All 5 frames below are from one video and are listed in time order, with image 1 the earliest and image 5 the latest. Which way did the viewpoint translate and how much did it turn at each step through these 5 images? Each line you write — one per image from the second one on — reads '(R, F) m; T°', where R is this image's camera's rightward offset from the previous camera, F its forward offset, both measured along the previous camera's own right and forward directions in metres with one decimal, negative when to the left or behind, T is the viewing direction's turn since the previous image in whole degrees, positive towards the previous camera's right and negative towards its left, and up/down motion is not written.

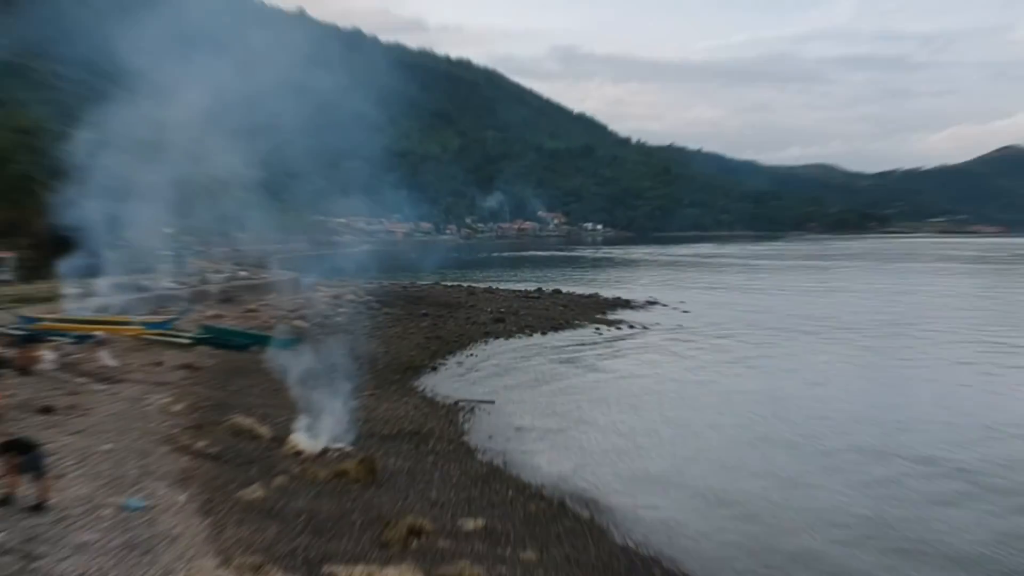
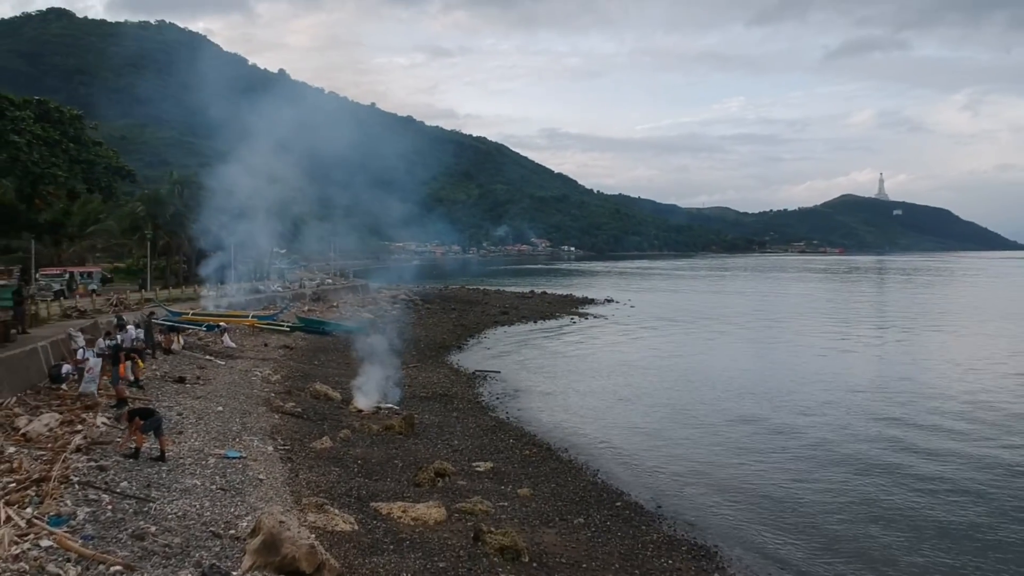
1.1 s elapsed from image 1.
(-0.1, -5.9) m; 0°
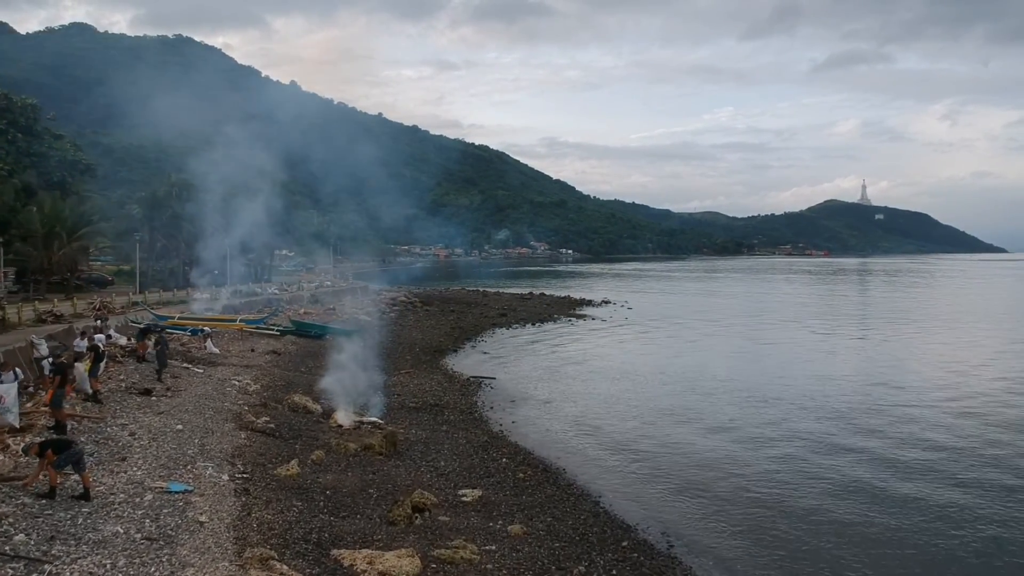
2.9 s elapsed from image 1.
(-0.1, -1.0) m; 0°
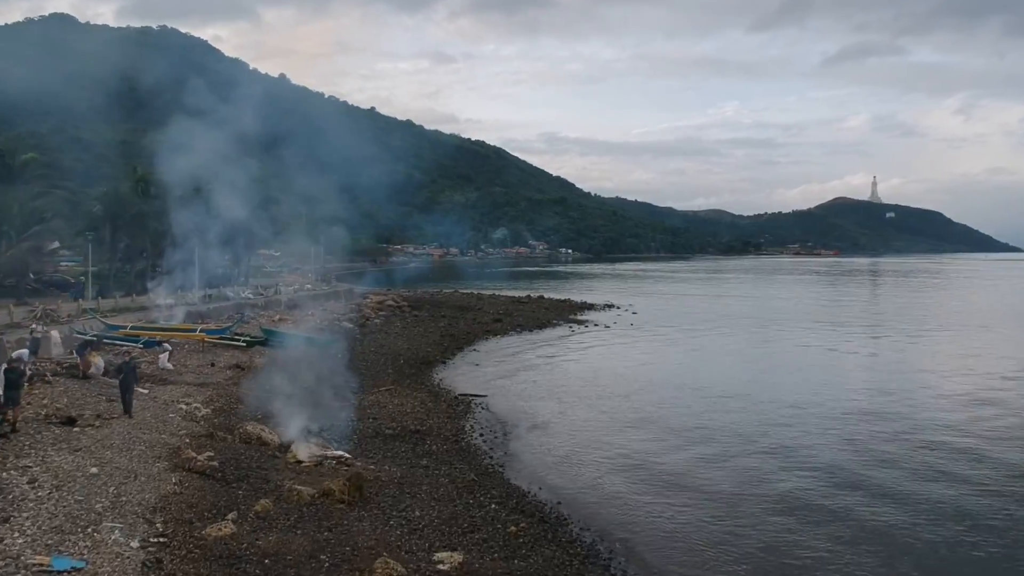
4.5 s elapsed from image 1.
(+0.1, +0.7) m; 0°
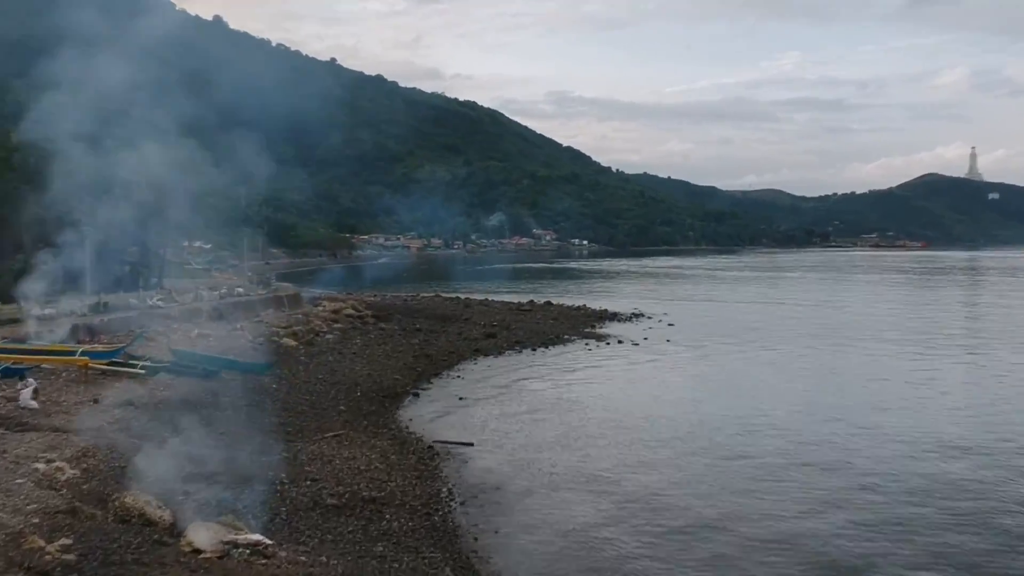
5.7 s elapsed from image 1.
(+0.2, +3.8) m; -1°
